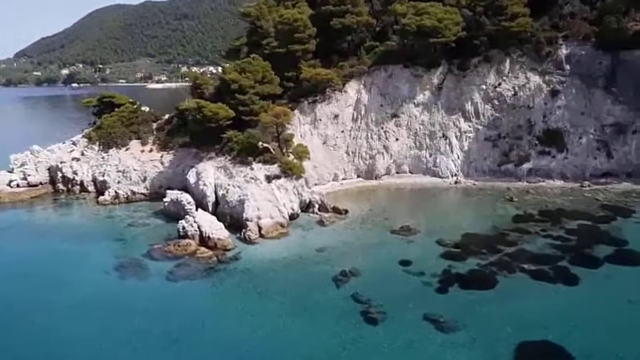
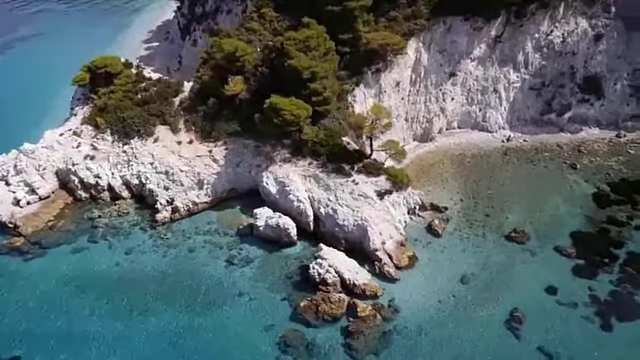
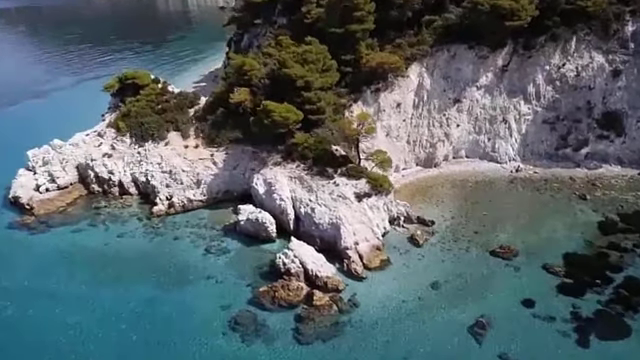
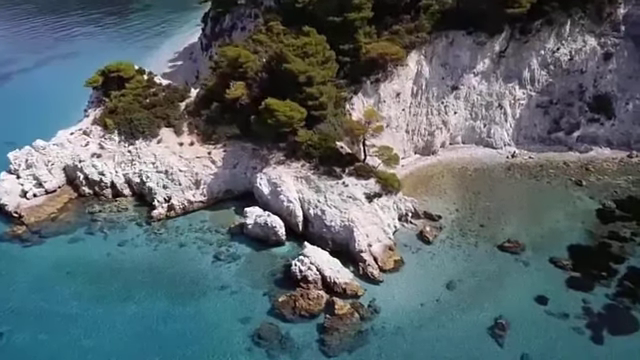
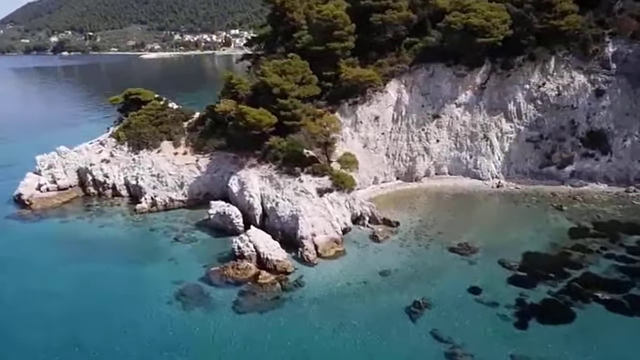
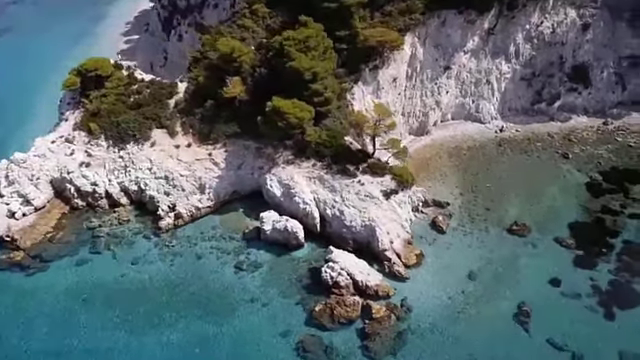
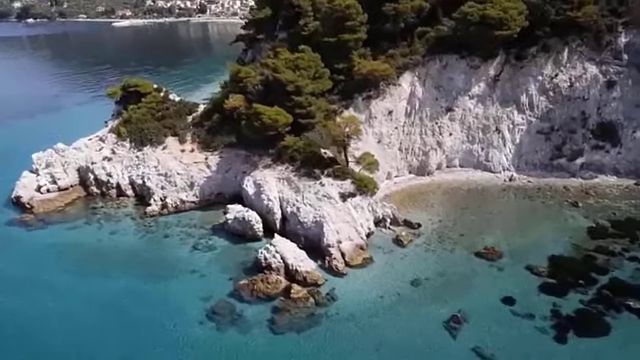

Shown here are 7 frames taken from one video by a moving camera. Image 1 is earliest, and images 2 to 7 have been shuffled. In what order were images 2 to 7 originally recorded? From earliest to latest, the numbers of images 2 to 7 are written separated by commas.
5, 7, 3, 4, 2, 6
